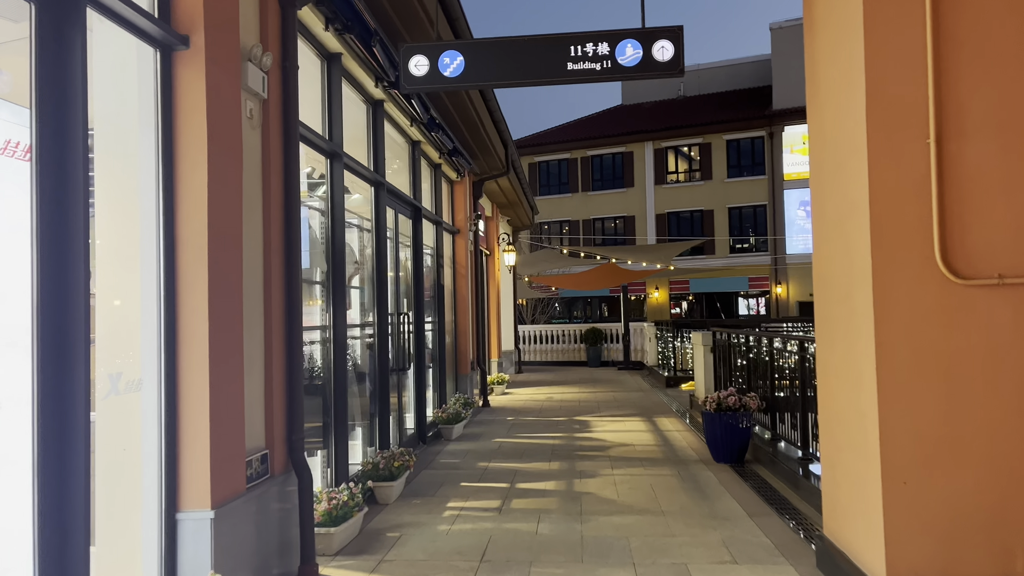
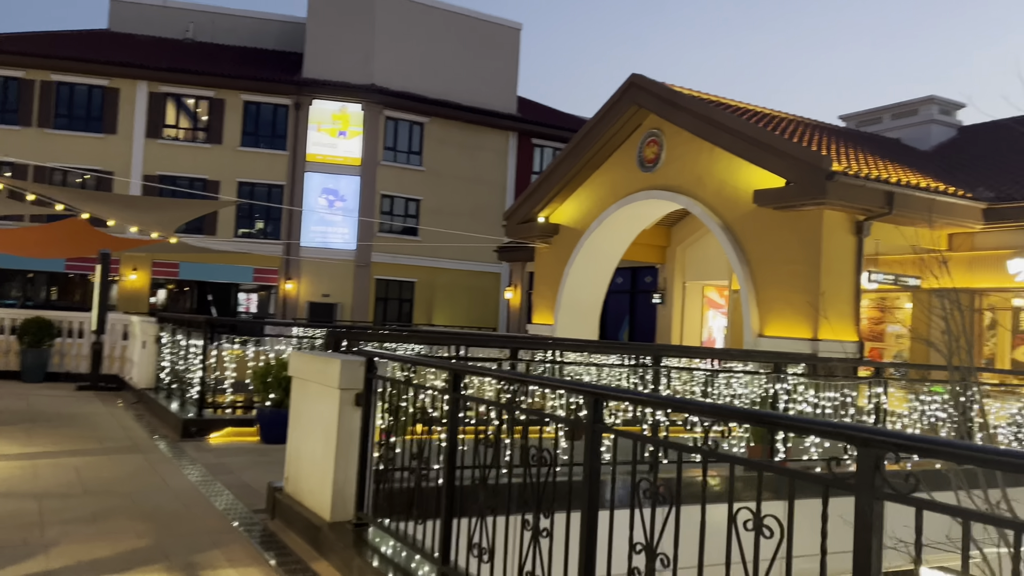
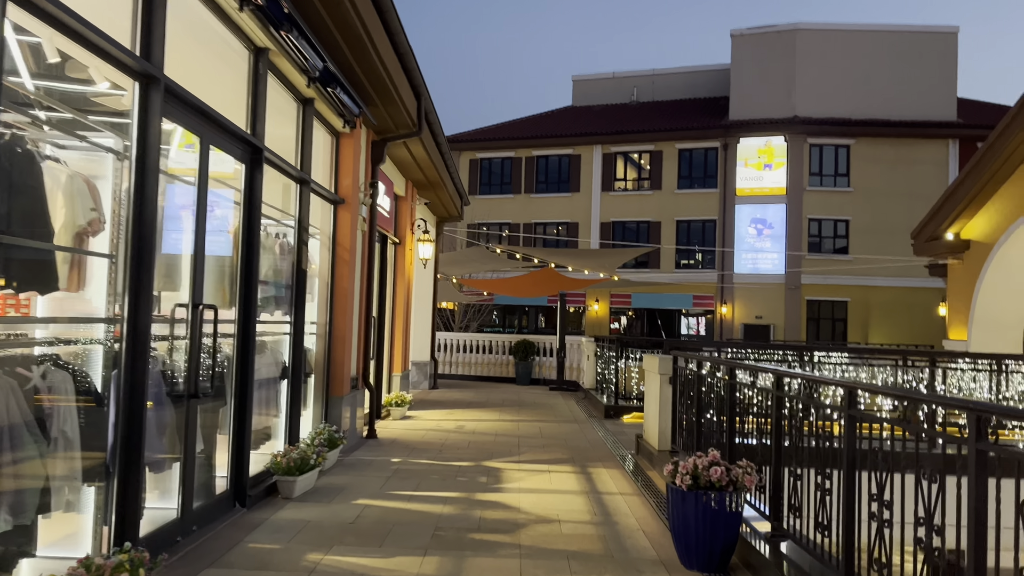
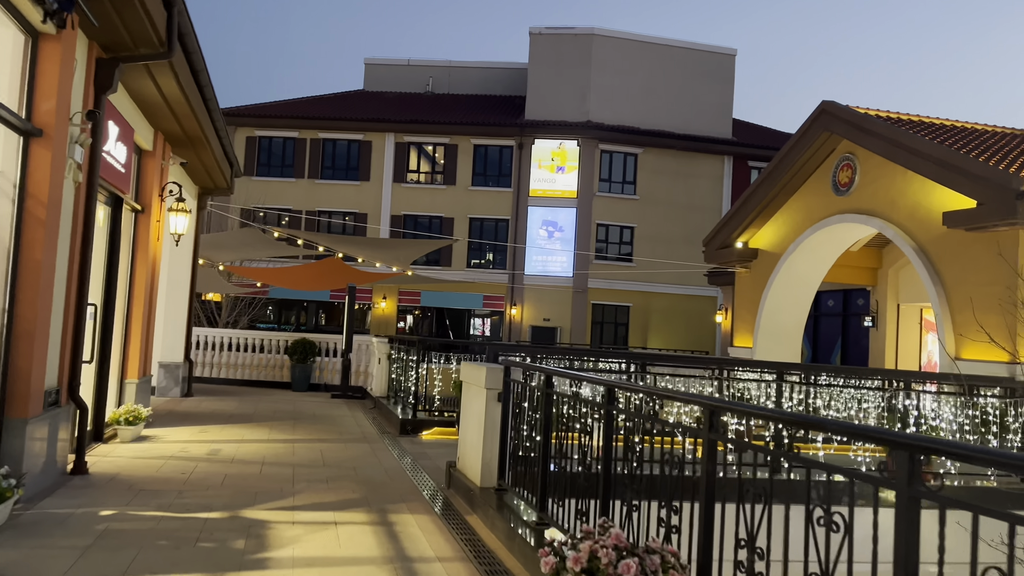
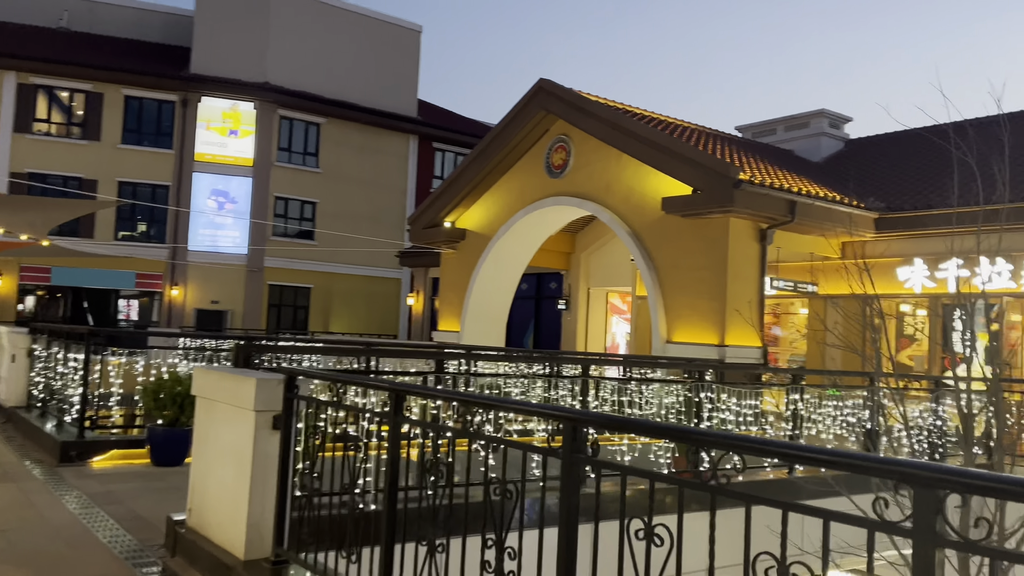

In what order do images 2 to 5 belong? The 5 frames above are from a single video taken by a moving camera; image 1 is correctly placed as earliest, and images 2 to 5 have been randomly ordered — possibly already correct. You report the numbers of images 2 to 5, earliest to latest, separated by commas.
3, 4, 2, 5
